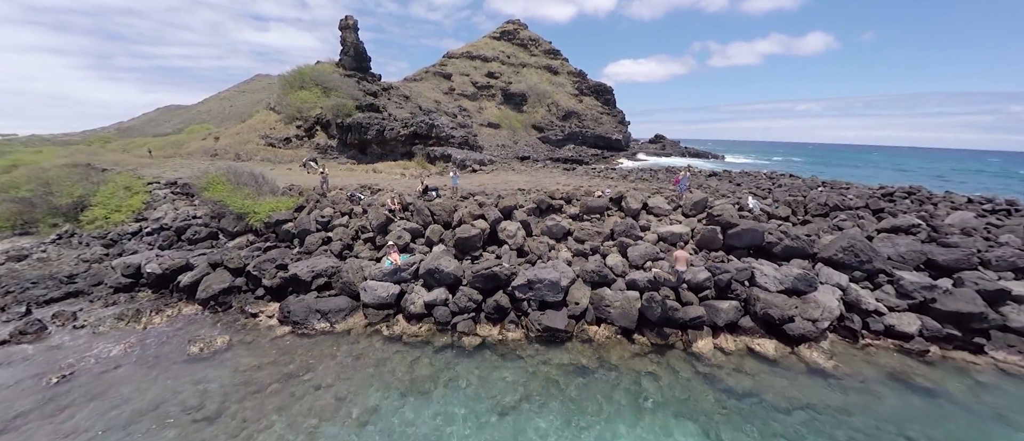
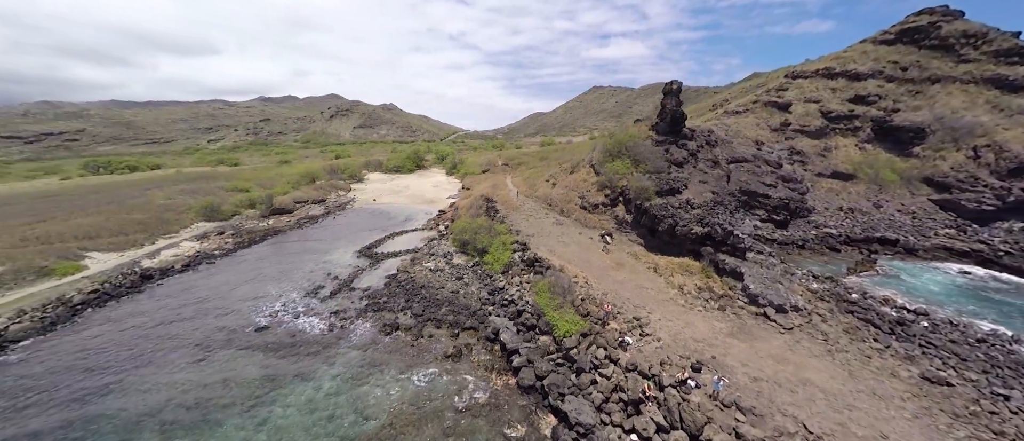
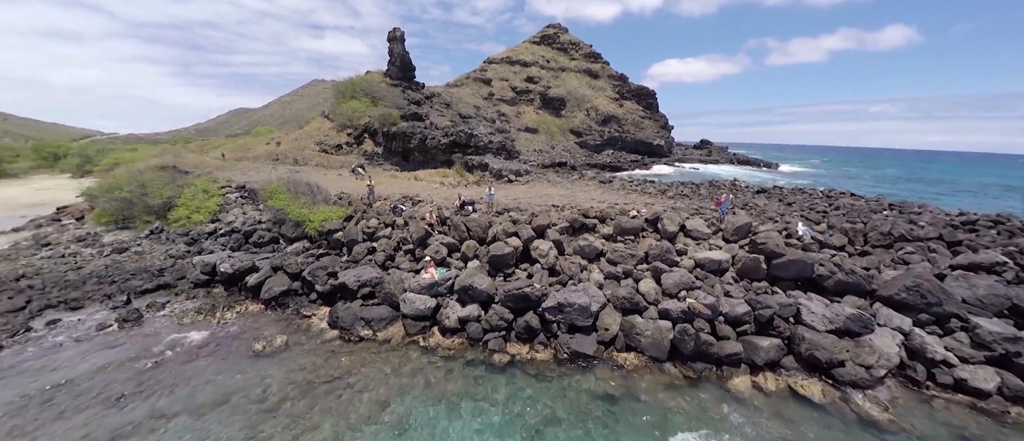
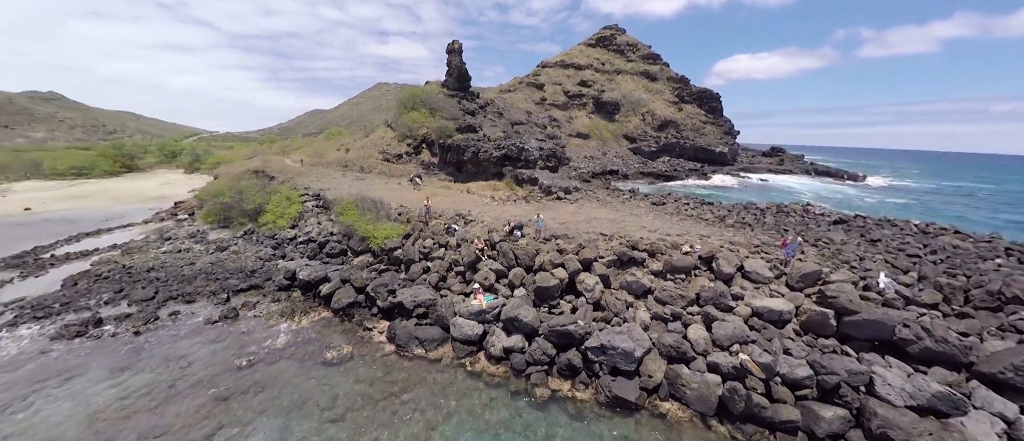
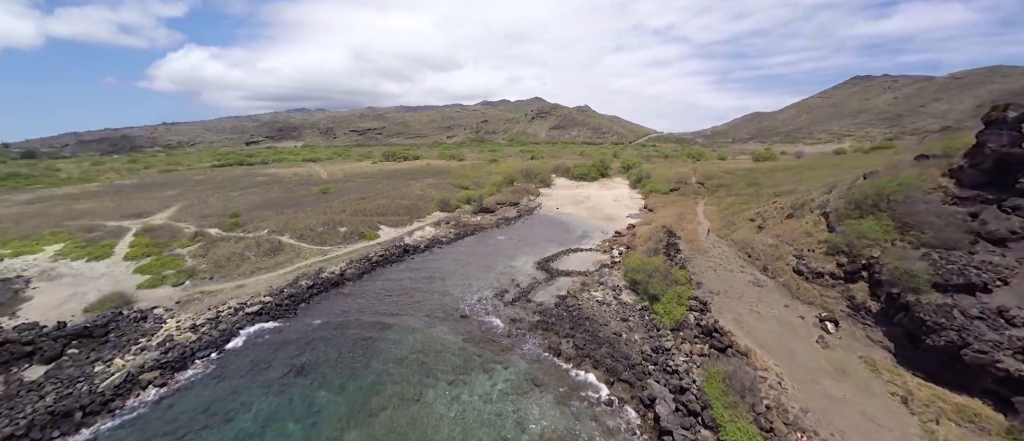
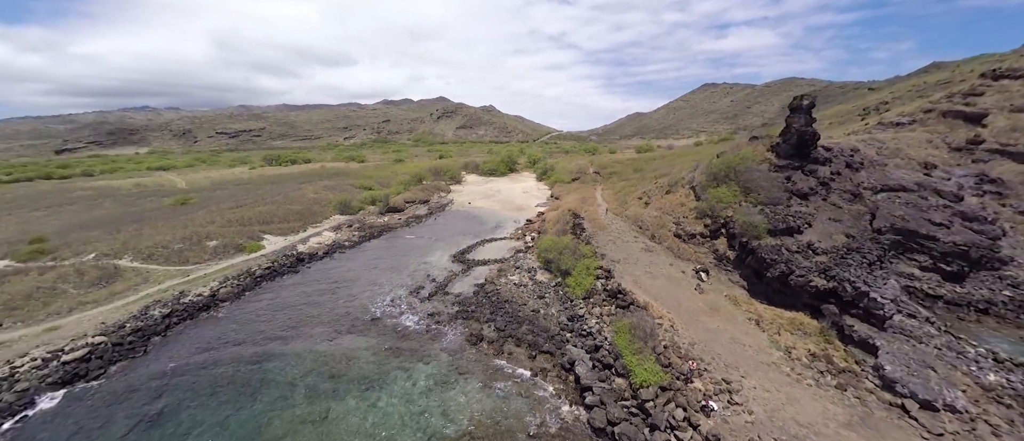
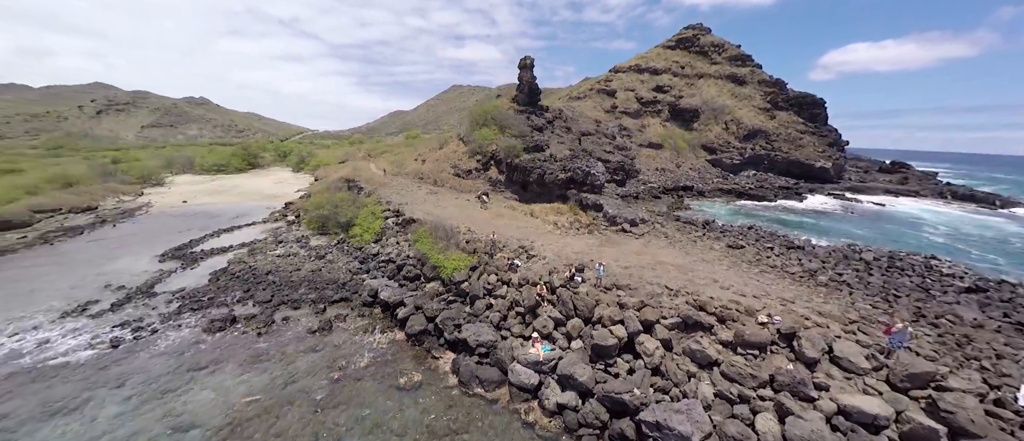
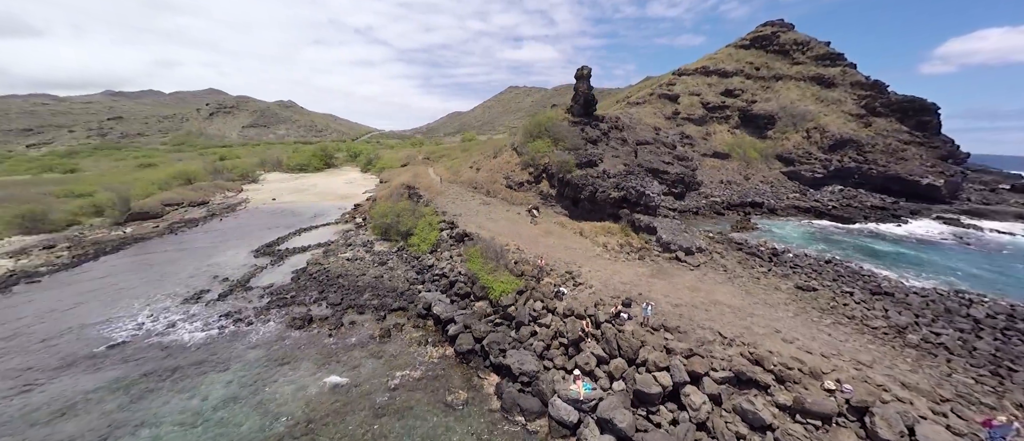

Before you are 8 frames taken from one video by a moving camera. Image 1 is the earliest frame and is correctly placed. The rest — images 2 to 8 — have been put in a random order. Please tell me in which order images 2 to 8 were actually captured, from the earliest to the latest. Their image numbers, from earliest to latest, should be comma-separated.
3, 4, 7, 8, 2, 6, 5
